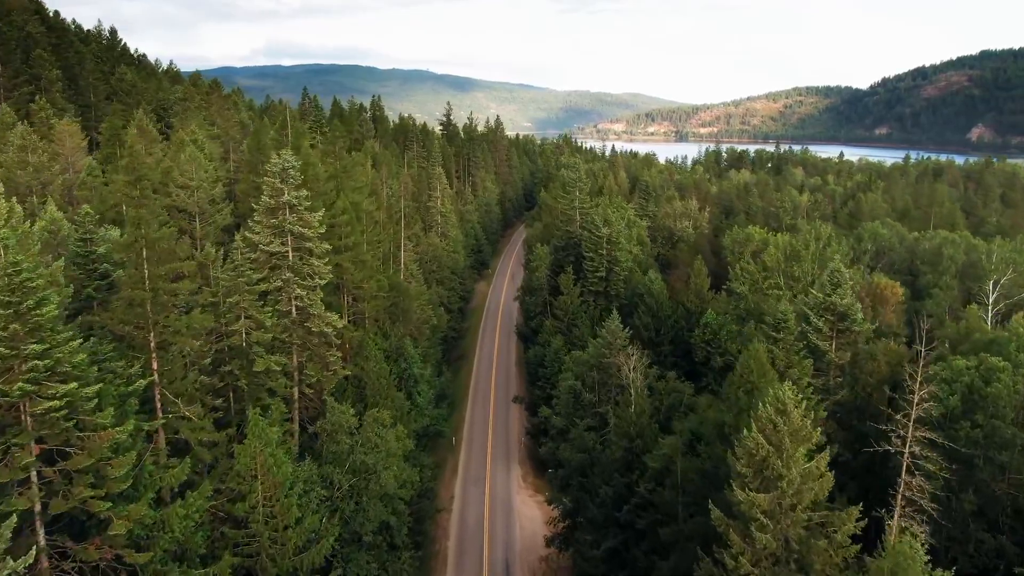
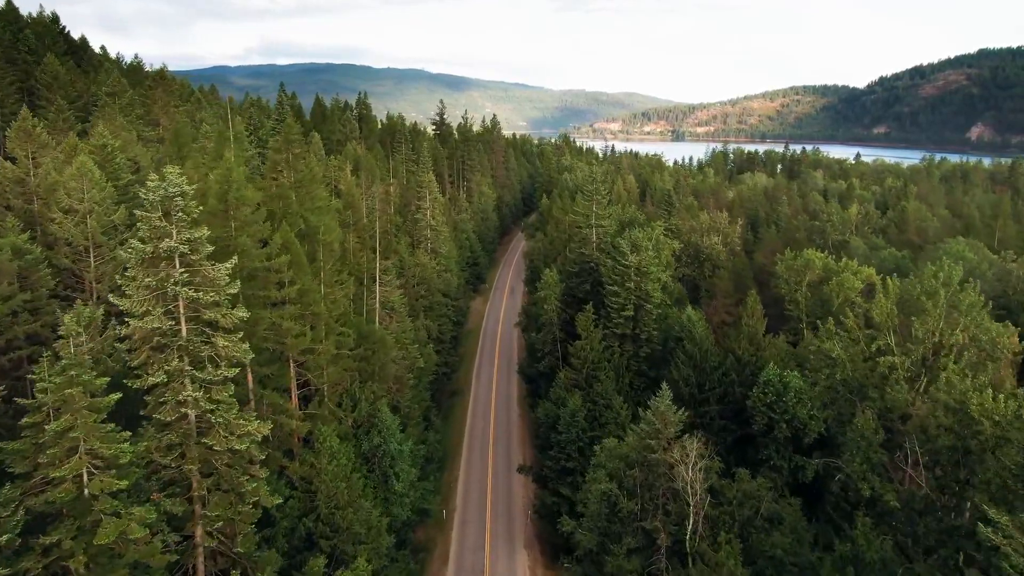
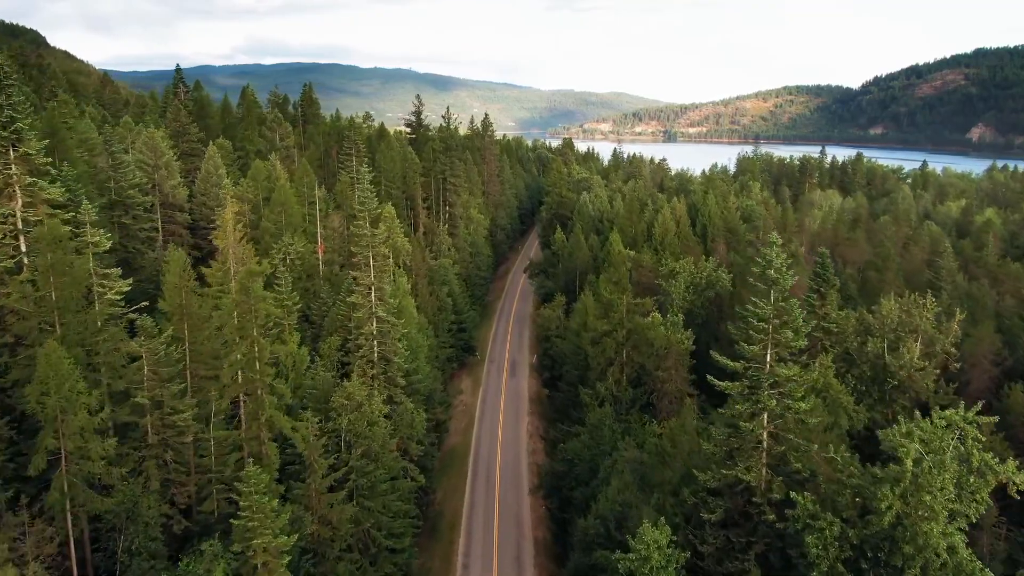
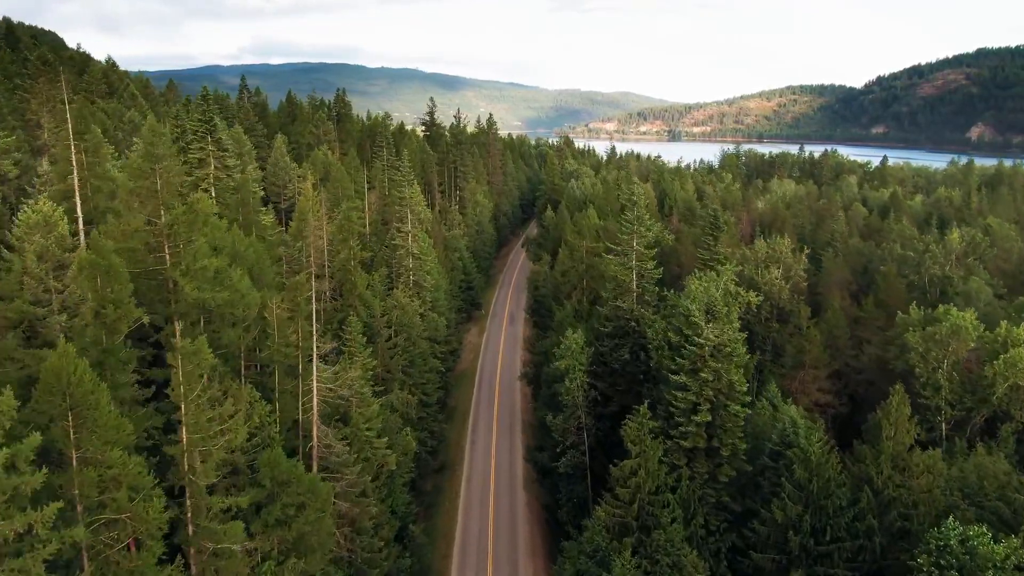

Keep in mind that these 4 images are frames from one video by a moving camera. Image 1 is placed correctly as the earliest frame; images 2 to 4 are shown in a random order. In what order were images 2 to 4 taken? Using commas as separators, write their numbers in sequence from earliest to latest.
2, 4, 3
